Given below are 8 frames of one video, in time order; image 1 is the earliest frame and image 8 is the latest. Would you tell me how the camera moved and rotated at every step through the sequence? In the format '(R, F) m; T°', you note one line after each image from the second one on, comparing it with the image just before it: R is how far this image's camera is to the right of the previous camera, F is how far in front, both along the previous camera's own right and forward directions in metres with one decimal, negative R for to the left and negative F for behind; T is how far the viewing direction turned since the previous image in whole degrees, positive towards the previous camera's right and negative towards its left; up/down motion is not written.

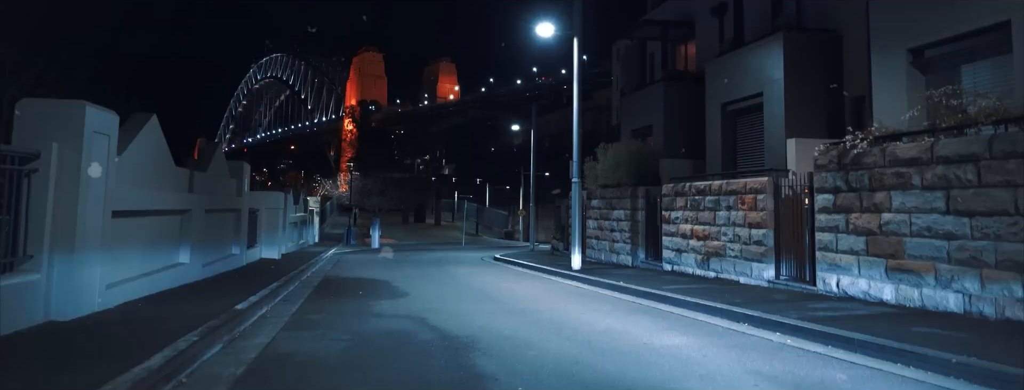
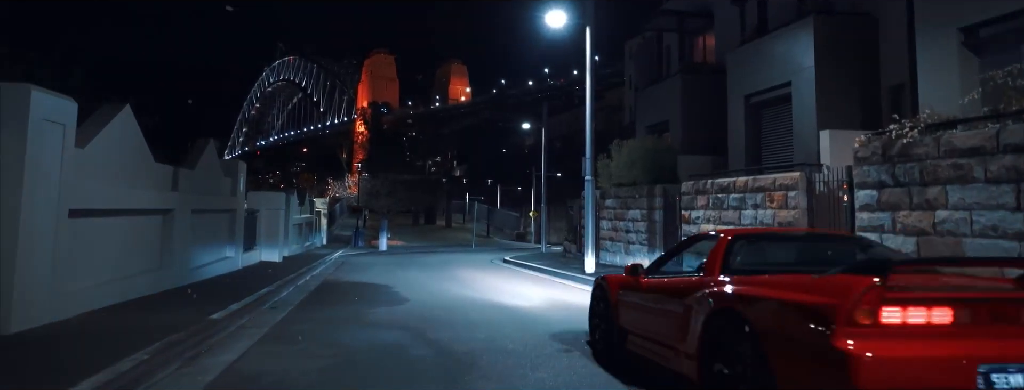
(+0.1, +1.2) m; -1°
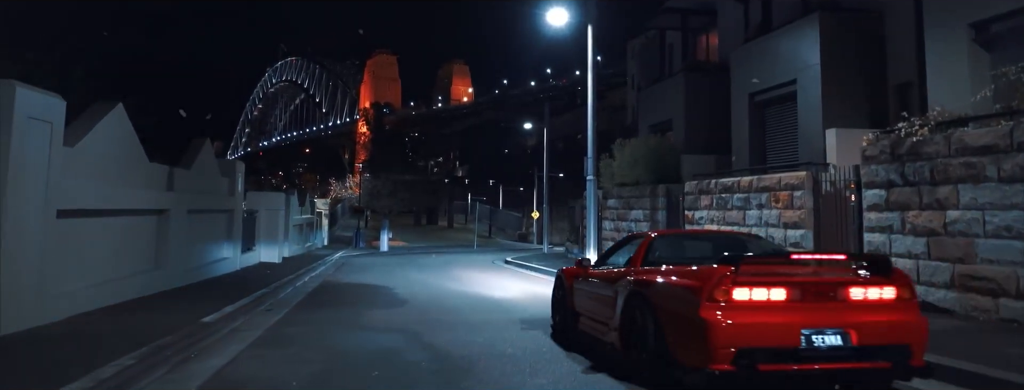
(0.0, +0.3) m; 0°
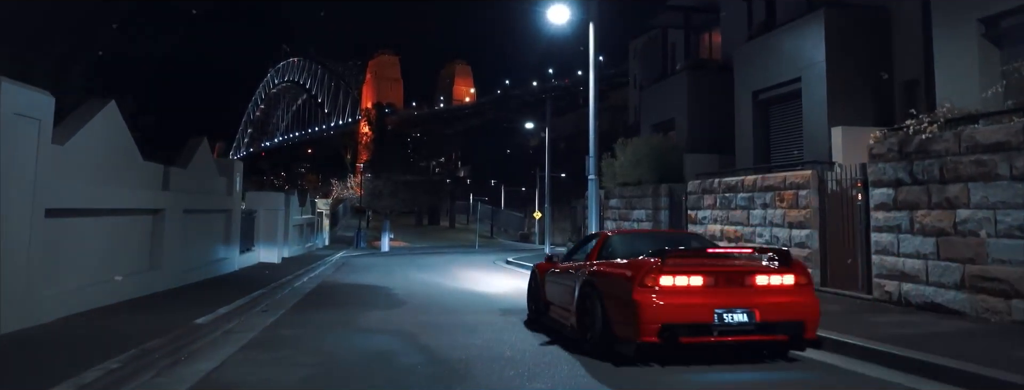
(0.0, +0.2) m; 0°
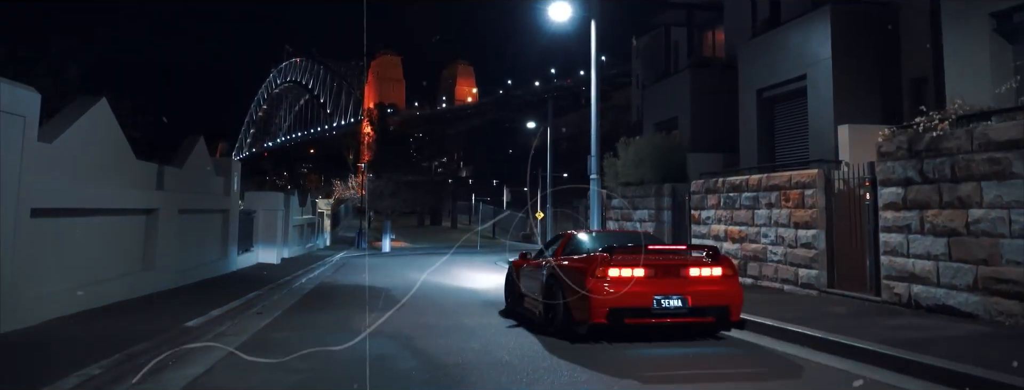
(0.0, +0.3) m; 0°
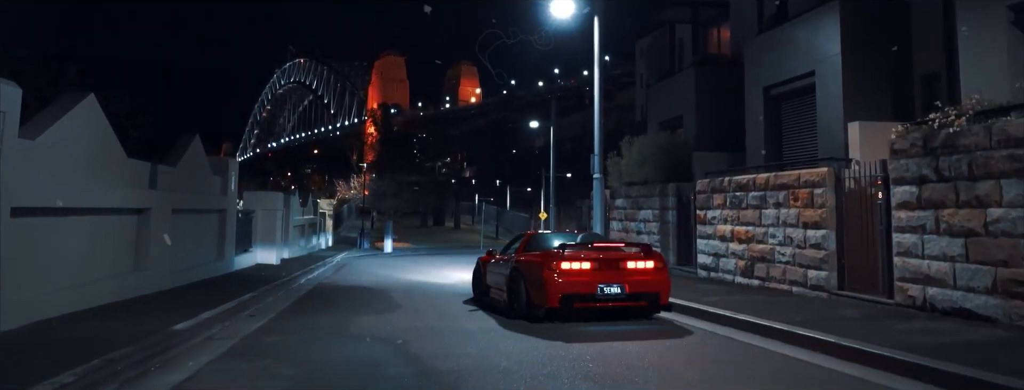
(+0.1, +0.4) m; 0°
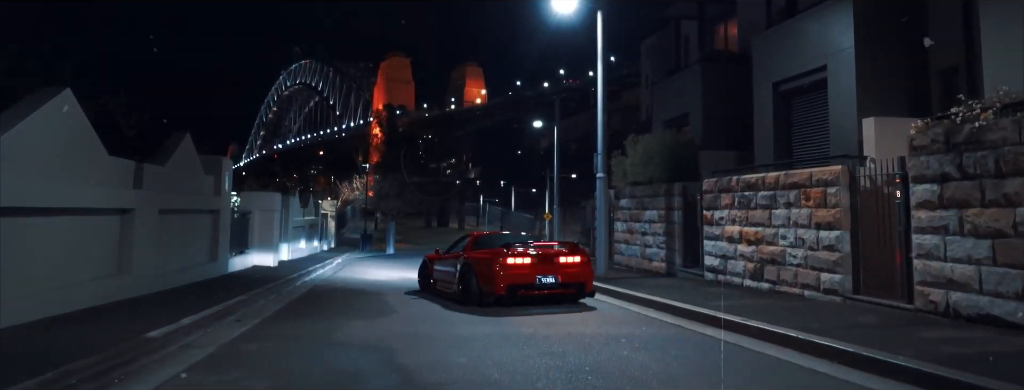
(+0.1, +0.6) m; 0°
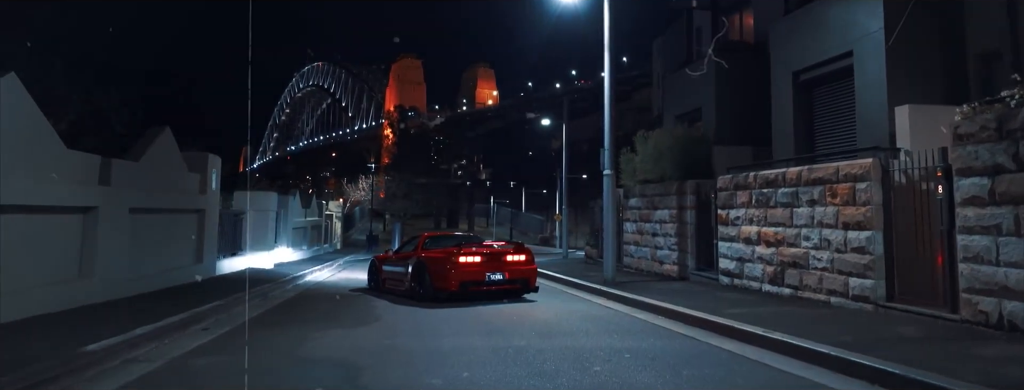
(+0.3, +1.1) m; -1°
